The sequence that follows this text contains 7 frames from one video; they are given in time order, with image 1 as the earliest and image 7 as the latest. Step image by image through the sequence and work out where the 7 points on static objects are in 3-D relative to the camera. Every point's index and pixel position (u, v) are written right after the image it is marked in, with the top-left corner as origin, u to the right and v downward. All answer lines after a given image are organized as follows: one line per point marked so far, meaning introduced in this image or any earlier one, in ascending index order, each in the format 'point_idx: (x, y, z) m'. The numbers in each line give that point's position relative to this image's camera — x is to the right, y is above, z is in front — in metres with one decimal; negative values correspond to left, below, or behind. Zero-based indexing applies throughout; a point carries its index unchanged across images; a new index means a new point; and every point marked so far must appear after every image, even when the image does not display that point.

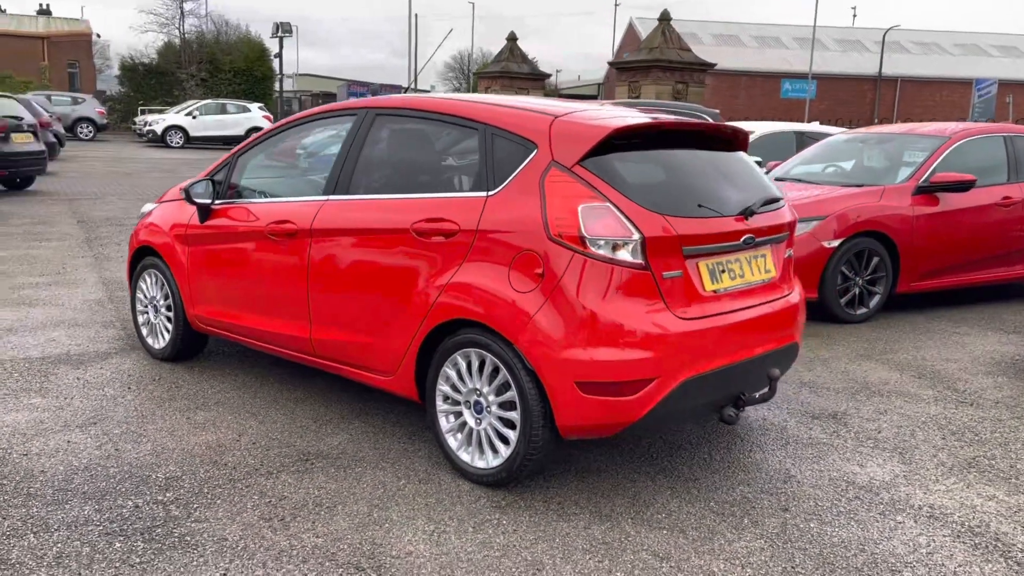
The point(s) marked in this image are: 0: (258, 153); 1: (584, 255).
0: (-1.3, +0.7, +4.6) m
1: (+0.2, +0.1, +3.1) m
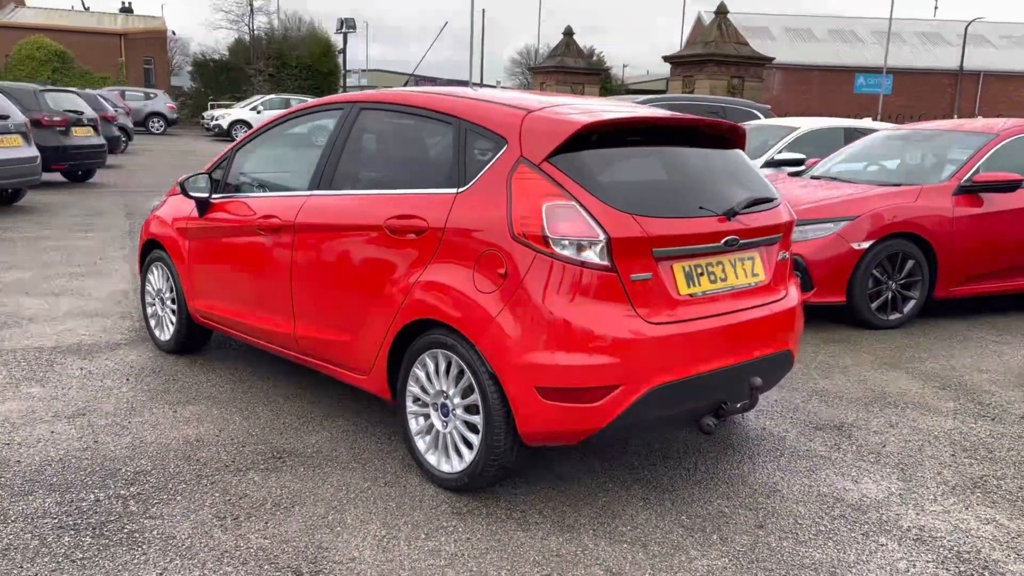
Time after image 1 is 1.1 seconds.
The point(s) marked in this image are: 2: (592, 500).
0: (-1.3, +0.7, +4.6) m
1: (+0.1, +0.1, +3.0) m
2: (+0.3, -0.8, +3.3) m
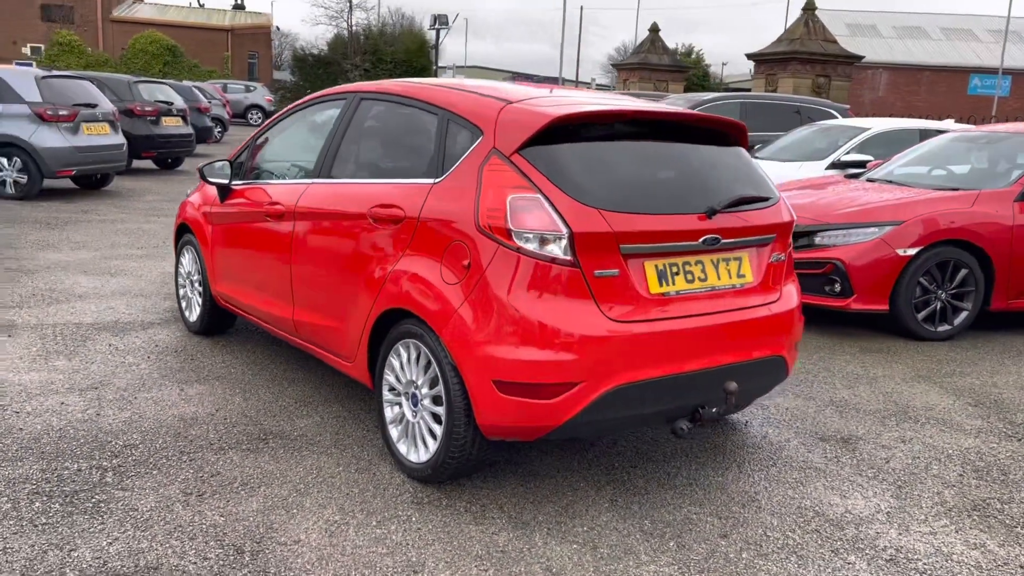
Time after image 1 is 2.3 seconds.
0: (-1.3, +0.8, +4.7) m
1: (0.0, +0.1, +3.0) m
2: (+0.2, -0.8, +3.2) m
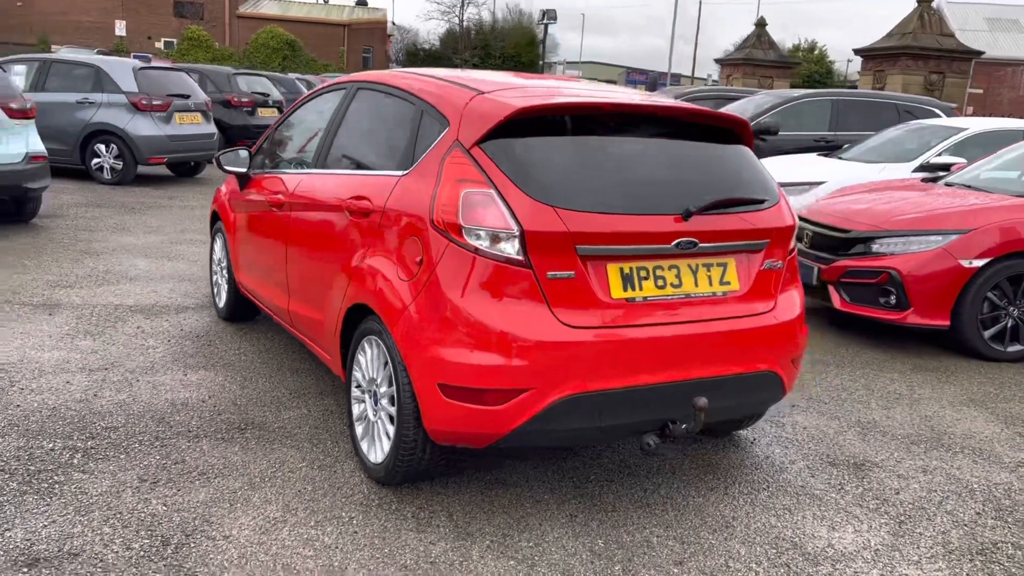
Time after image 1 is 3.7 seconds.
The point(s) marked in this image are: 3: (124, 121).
0: (-1.2, +0.9, +4.7) m
1: (-0.2, +0.1, +2.8) m
2: (0.0, -0.8, +3.1) m
3: (-5.1, +2.2, +11.5) m
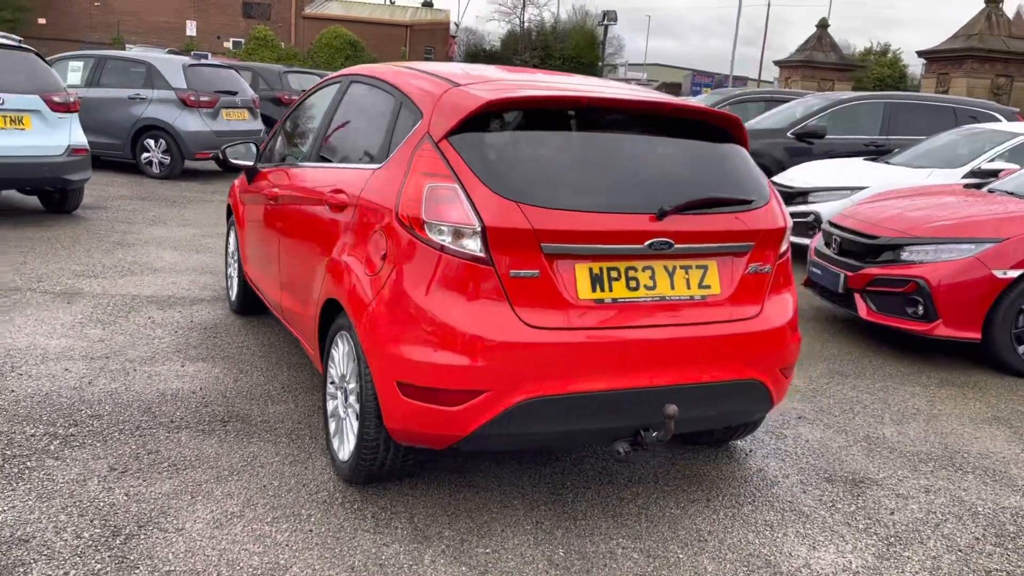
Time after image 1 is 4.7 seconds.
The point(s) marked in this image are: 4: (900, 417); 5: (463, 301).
0: (-1.1, +0.9, +4.7) m
1: (-0.3, +0.1, +2.8) m
2: (-0.1, -0.8, +3.0) m
3: (-4.6, +2.3, +11.7) m
4: (+1.9, -0.6, +4.3) m
5: (-0.1, 0.0, +2.7) m
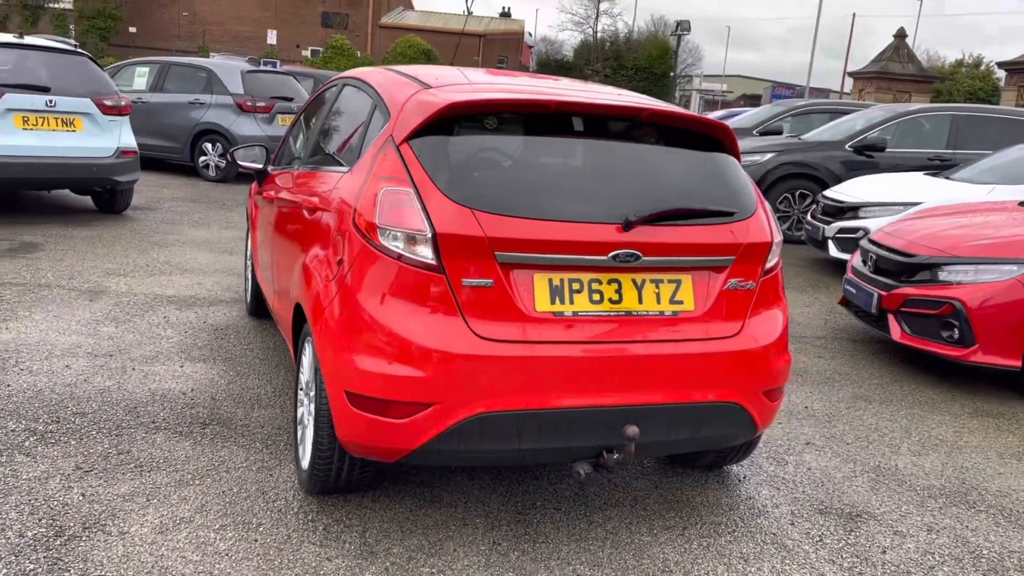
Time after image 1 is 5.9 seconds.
0: (-1.1, +0.9, +4.6) m
1: (-0.4, +0.1, +2.7) m
2: (-0.3, -0.8, +2.9) m
3: (-3.9, +2.3, +12.0) m
4: (+1.9, -0.7, +4.0) m
5: (-0.3, -0.1, +2.6) m
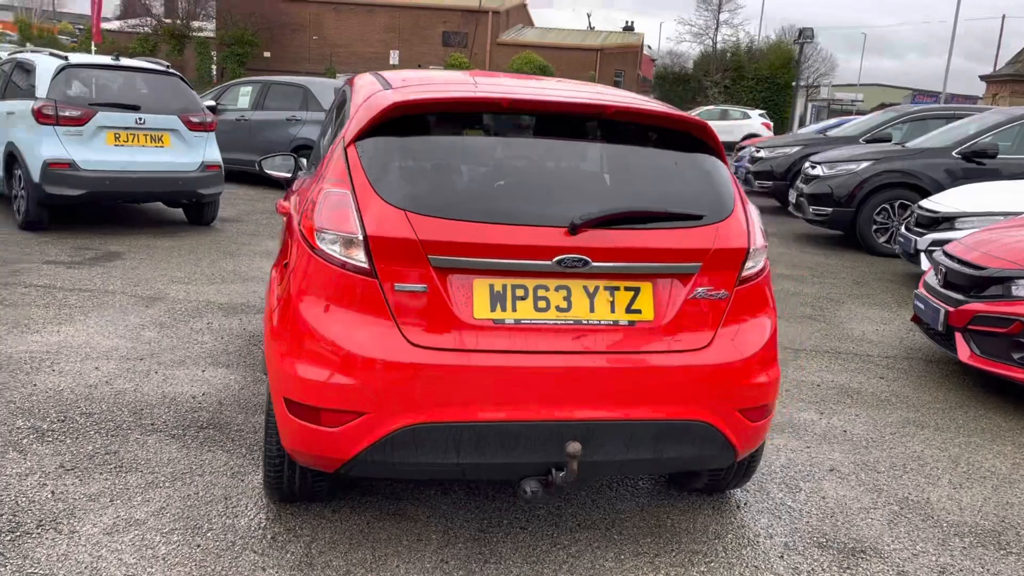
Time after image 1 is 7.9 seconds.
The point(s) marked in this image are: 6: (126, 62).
0: (-1.0, +0.8, +4.7) m
1: (-0.6, +0.1, +2.6) m
2: (-0.4, -0.8, +2.8) m
3: (-2.7, +2.1, +12.4) m
4: (+1.9, -0.8, +3.6) m
5: (-0.5, -0.1, +2.5) m
6: (-3.8, +2.2, +8.6) m
